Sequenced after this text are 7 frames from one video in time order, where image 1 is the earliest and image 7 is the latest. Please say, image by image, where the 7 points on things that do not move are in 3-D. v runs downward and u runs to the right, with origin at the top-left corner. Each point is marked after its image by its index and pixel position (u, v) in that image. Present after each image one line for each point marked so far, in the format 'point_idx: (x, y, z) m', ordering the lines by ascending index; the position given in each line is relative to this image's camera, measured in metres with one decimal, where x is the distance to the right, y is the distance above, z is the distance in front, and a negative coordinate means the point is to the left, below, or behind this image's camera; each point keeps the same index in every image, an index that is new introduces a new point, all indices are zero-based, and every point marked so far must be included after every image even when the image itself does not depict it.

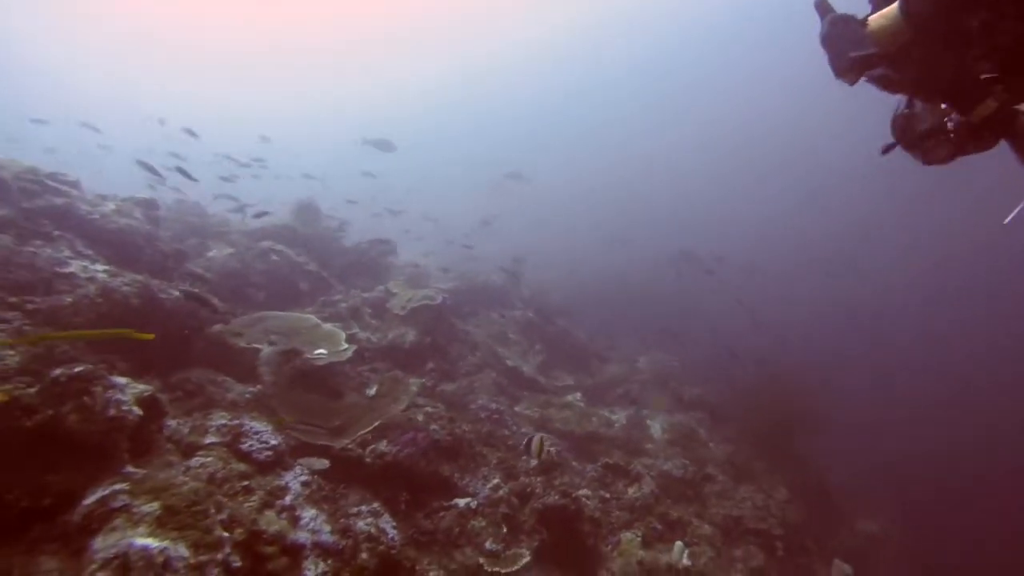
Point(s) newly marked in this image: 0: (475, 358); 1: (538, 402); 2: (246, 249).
0: (-0.6, -1.1, +10.1) m
1: (+0.4, -1.8, +10.0) m
2: (-4.0, +0.6, +9.4) m
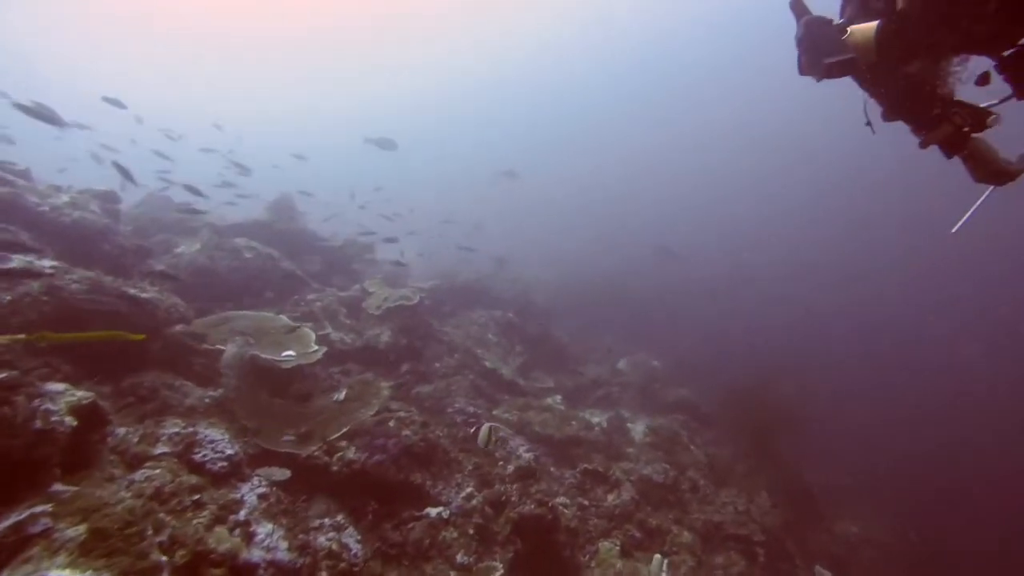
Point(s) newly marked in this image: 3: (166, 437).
0: (-0.9, -1.1, +9.8) m
1: (+0.1, -1.8, +9.8) m
2: (-4.3, +0.6, +9.1) m
3: (-2.2, -1.0, +4.1) m
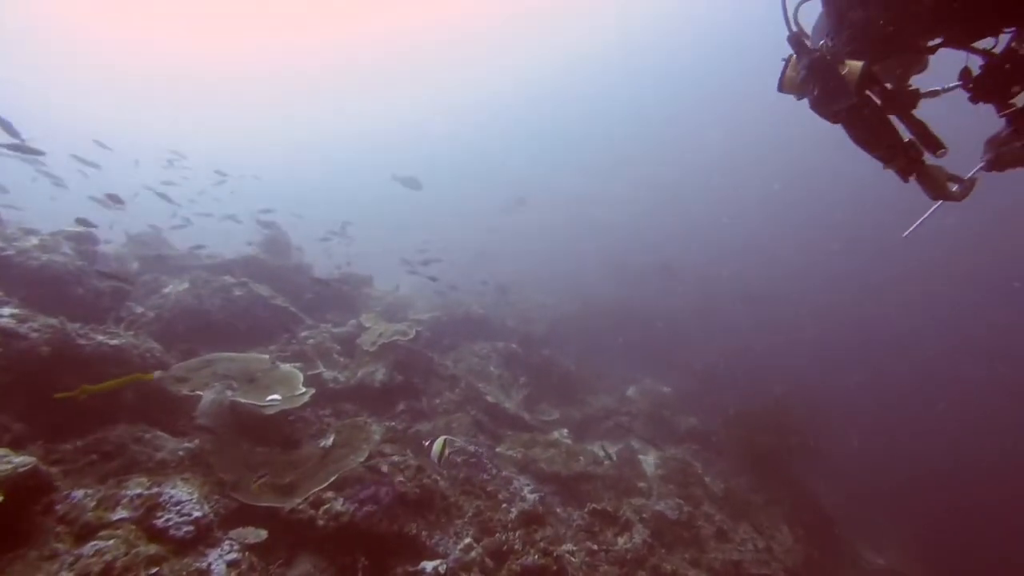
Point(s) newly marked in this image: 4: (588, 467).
0: (-0.9, -1.6, +9.4) m
1: (+0.1, -2.3, +9.4) m
2: (-4.3, +0.1, +8.8) m
3: (-2.3, -1.3, +3.7) m
4: (+1.1, -2.6, +9.2) m
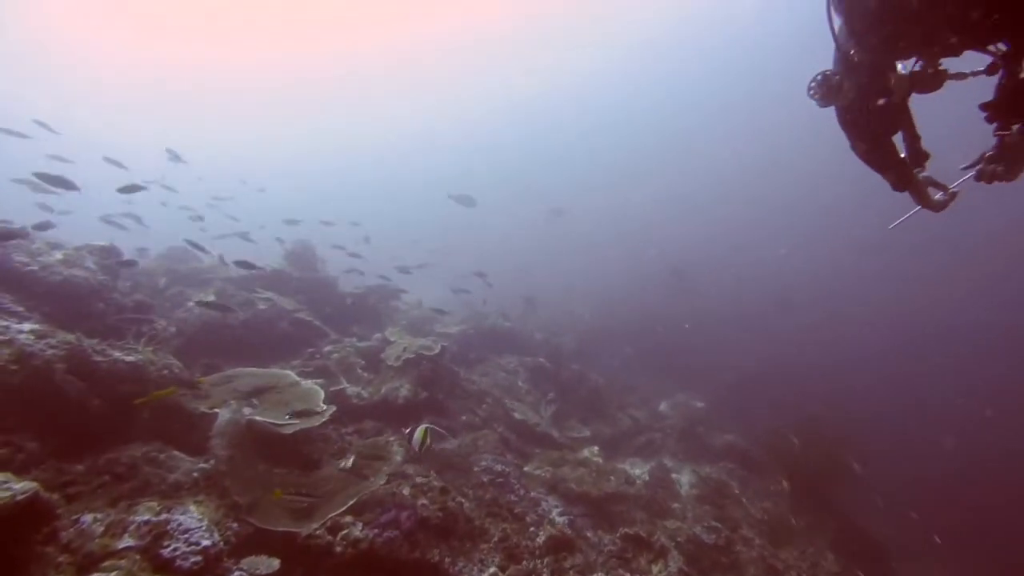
0: (-0.5, -1.8, +9.2) m
1: (+0.5, -2.4, +9.1) m
2: (-3.9, -0.1, +8.7) m
3: (-2.1, -1.3, +3.6) m
4: (+1.5, -2.8, +8.9) m
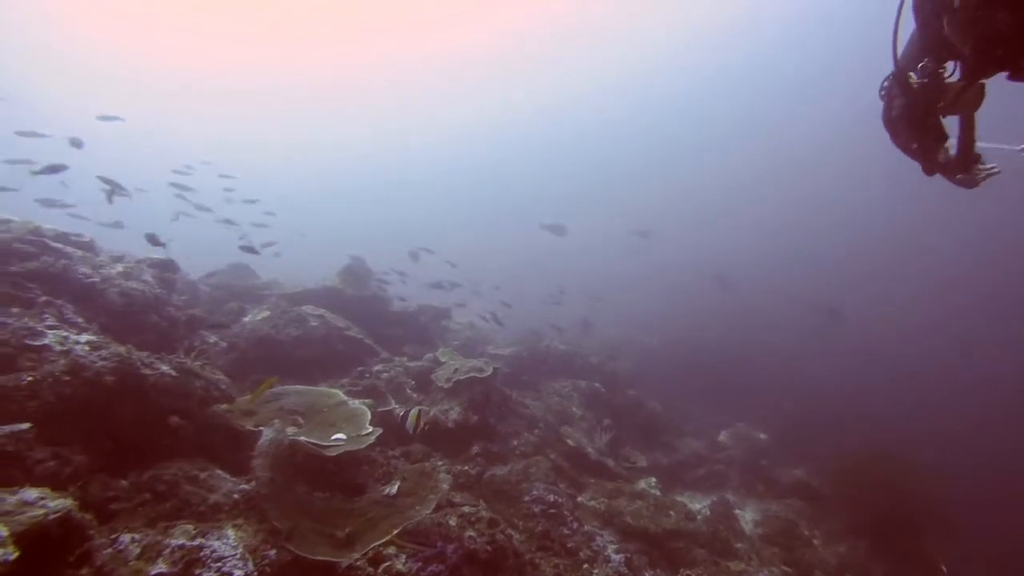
0: (+0.3, -2.1, +8.8) m
1: (+1.3, -2.7, +8.6) m
2: (-3.2, -0.3, +8.7) m
3: (-1.8, -1.4, +3.4) m
4: (+2.2, -3.1, +8.3) m
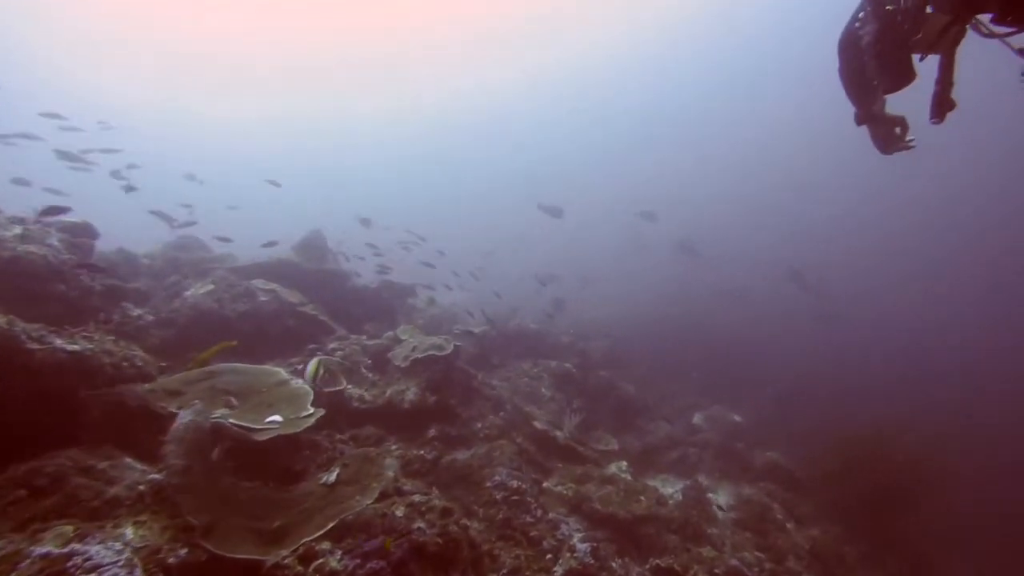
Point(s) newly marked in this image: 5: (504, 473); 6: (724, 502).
0: (-0.2, -1.7, +8.3) m
1: (+0.8, -2.4, +8.2) m
2: (-3.6, 0.0, +8.1) m
3: (-2.1, -1.2, +2.8) m
4: (+1.7, -2.8, +7.9) m
5: (-0.1, -2.0, +6.7) m
6: (+3.3, -3.3, +9.7) m
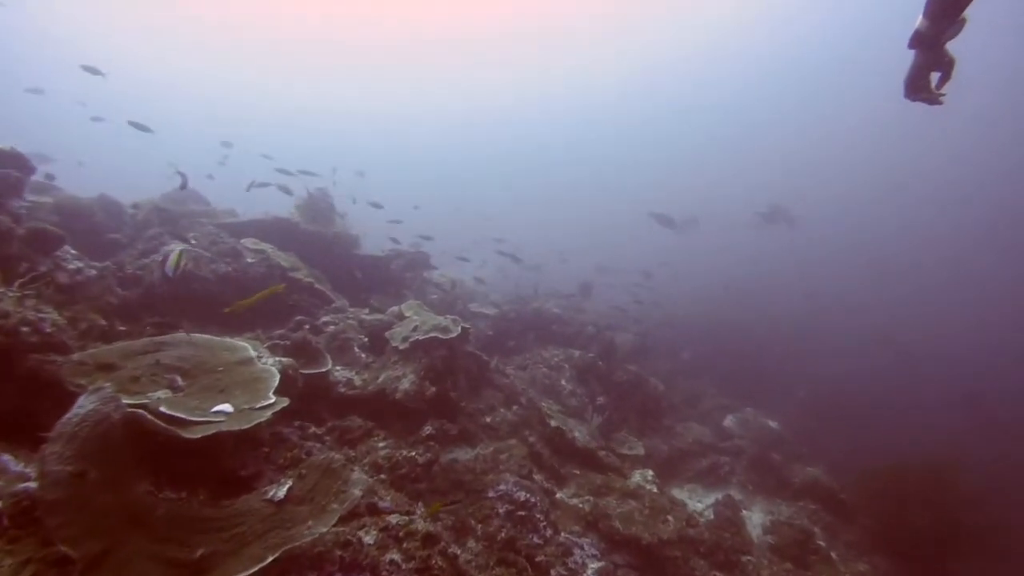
0: (-0.1, -1.5, +7.3) m
1: (+0.9, -2.2, +7.1) m
2: (-3.4, +0.5, +7.1) m
3: (-2.2, -1.0, +1.8) m
4: (+1.8, -2.6, +6.8) m
5: (0.0, -1.8, +5.6) m
6: (+3.4, -3.2, +8.5) m
